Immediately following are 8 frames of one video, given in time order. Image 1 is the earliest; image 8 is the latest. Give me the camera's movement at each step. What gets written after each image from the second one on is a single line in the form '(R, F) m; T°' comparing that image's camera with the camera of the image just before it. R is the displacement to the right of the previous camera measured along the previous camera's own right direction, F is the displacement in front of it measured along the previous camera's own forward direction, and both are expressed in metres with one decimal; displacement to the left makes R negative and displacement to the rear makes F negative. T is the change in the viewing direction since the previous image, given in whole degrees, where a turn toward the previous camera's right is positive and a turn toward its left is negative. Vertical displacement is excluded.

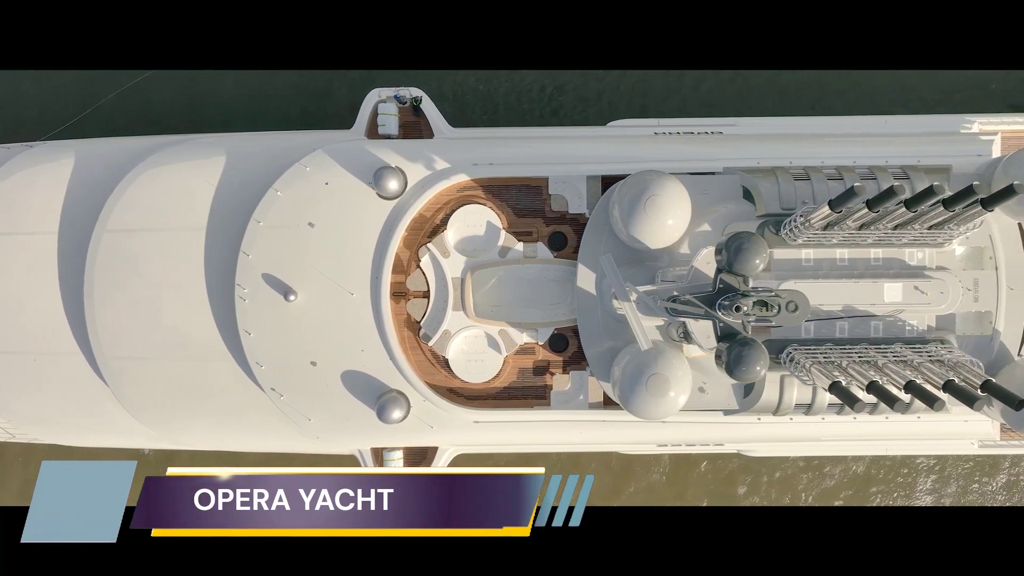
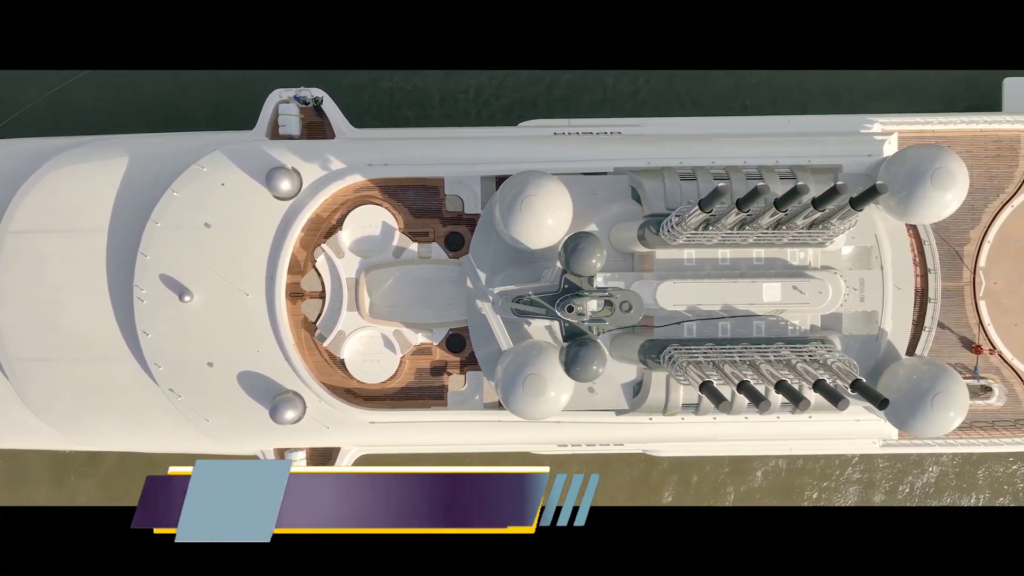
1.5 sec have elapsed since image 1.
(+1.0, 0.0) m; 0°
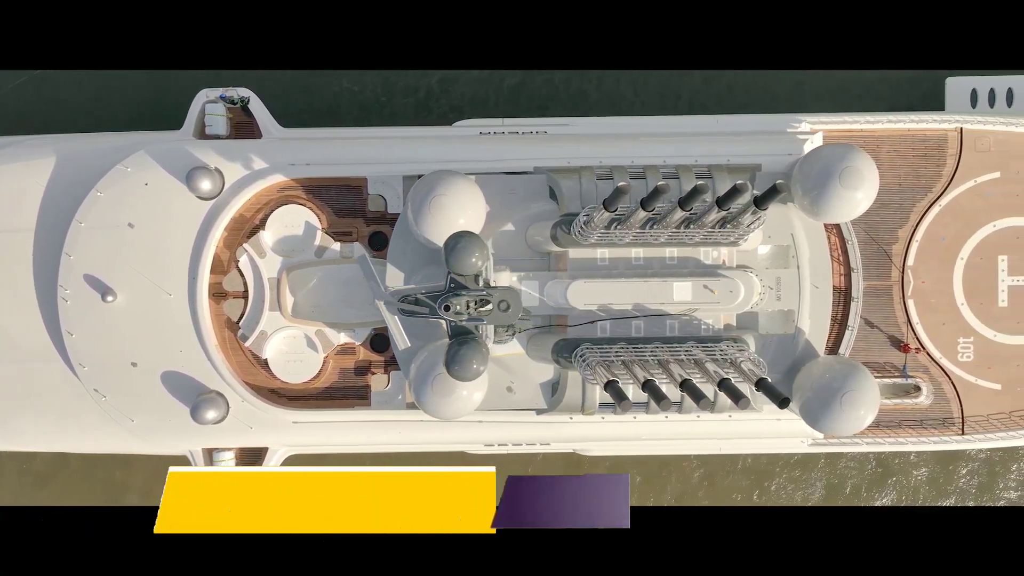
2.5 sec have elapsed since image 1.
(+0.8, 0.0) m; 0°
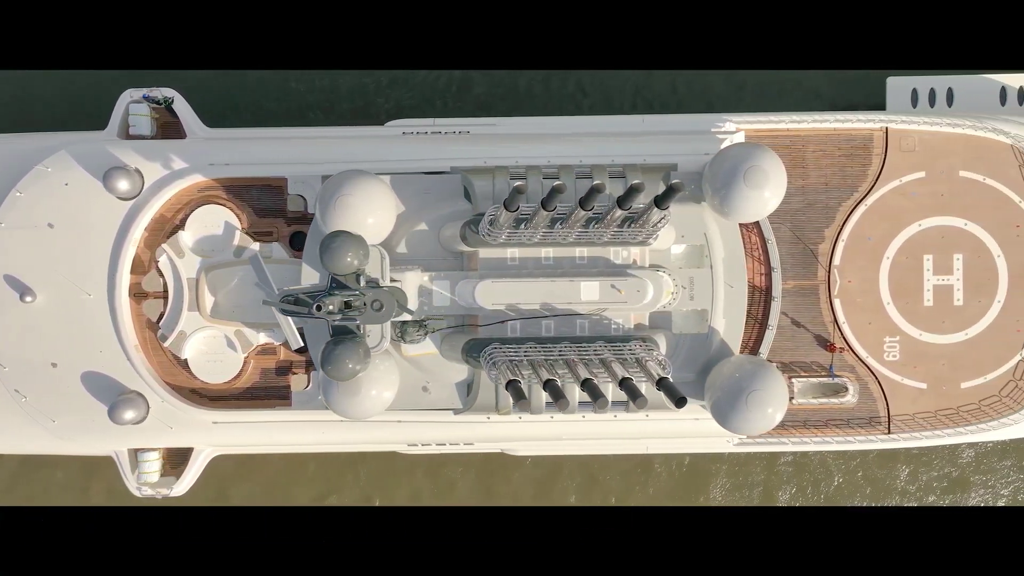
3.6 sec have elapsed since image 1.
(+0.8, 0.0) m; 0°
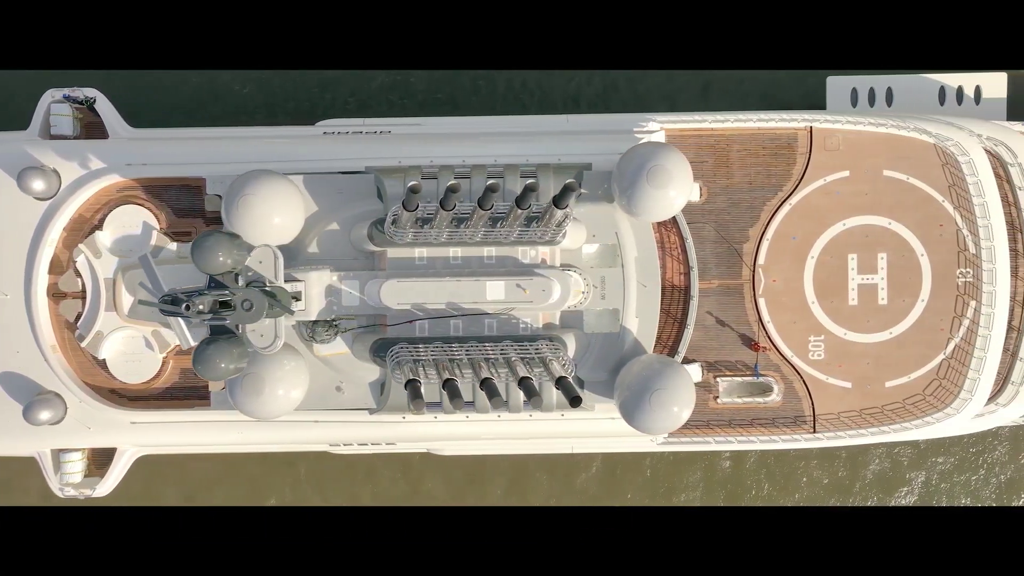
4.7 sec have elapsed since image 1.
(+0.8, 0.0) m; 0°
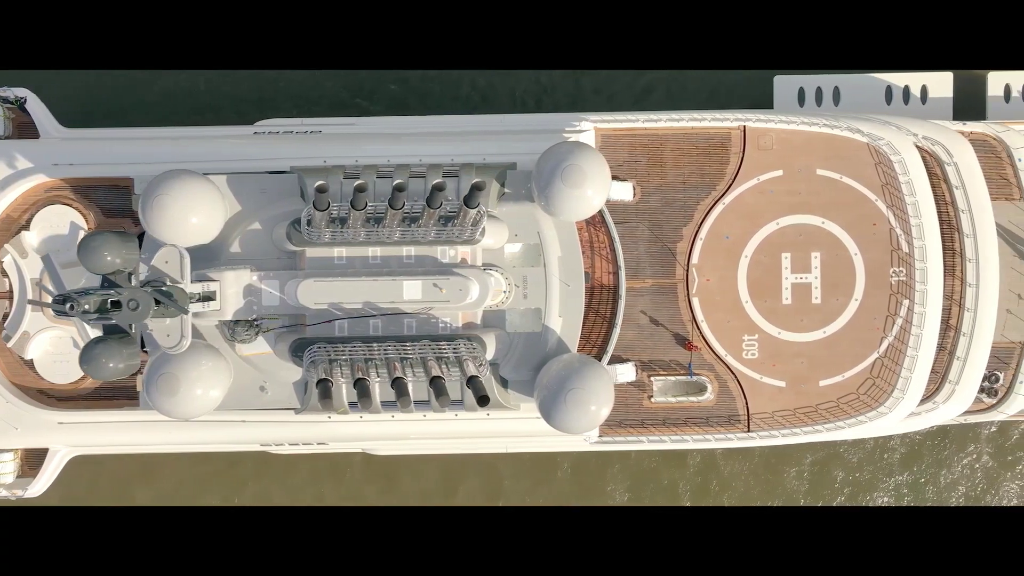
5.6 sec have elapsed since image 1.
(+0.7, 0.0) m; 0°
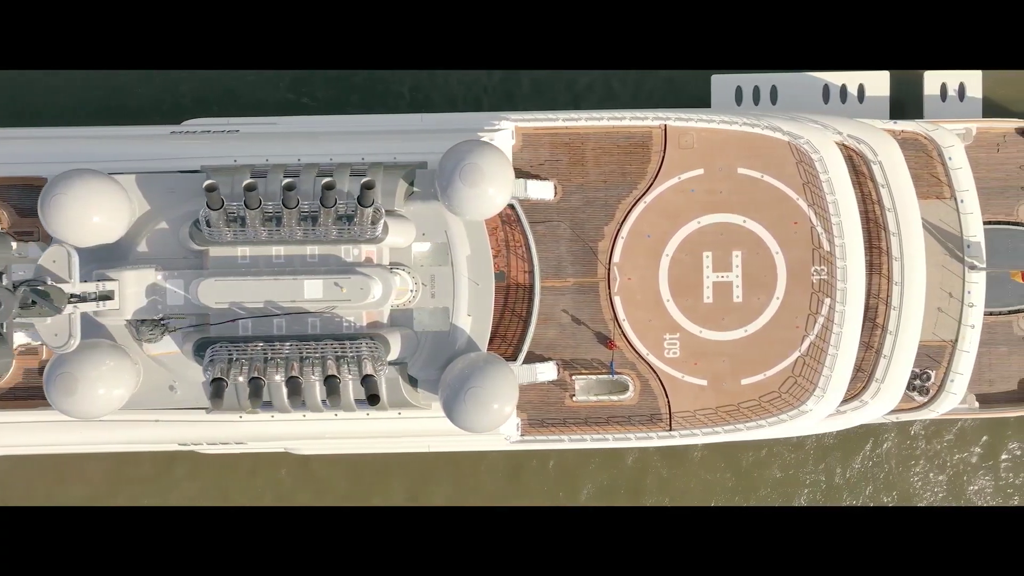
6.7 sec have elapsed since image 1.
(+0.8, 0.0) m; 0°
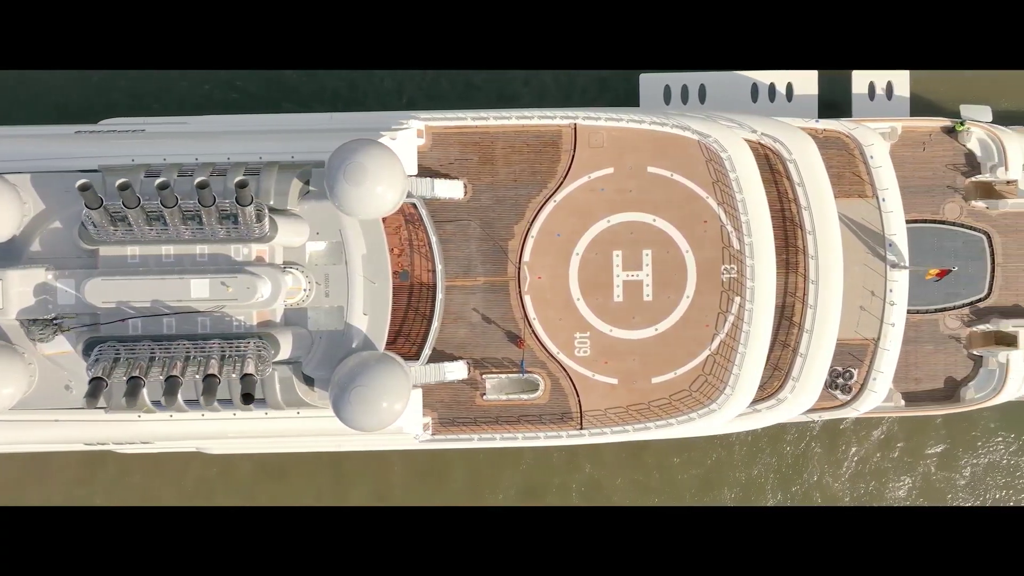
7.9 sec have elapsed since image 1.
(+1.0, 0.0) m; 0°
